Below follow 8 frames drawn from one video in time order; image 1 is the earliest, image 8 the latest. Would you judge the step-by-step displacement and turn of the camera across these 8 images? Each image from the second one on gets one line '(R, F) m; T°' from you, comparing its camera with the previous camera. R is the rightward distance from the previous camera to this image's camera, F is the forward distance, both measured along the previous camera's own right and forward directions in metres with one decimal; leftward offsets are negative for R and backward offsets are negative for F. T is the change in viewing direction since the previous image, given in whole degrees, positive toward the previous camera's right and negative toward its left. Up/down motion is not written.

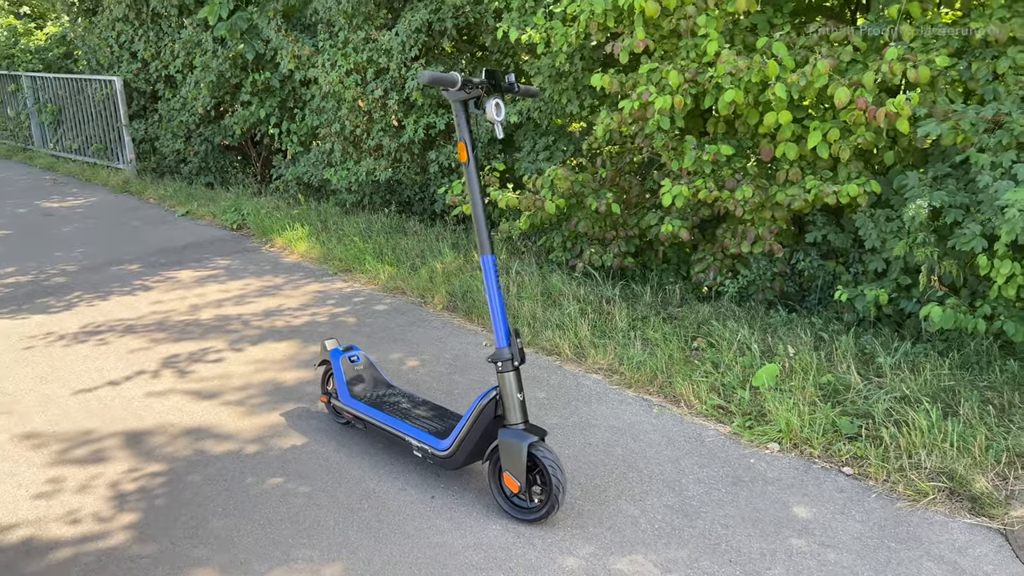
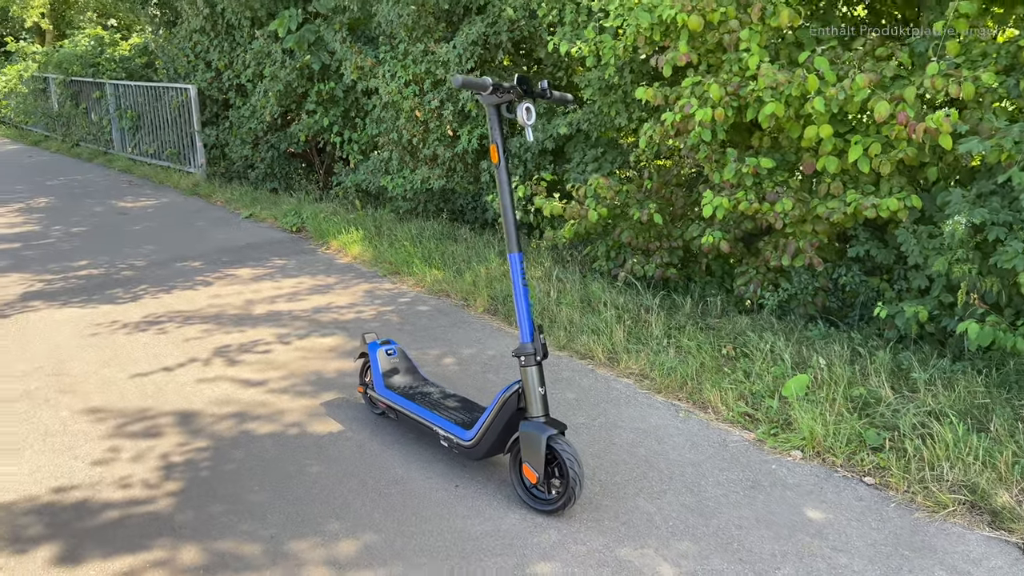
(+0.1, -0.1) m; -4°
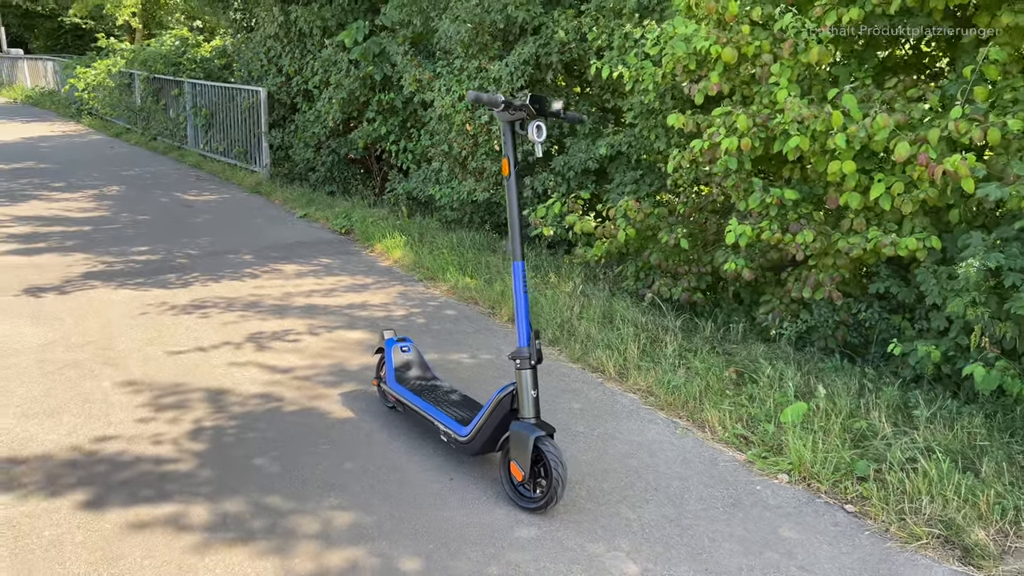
(+0.2, -0.2) m; -4°
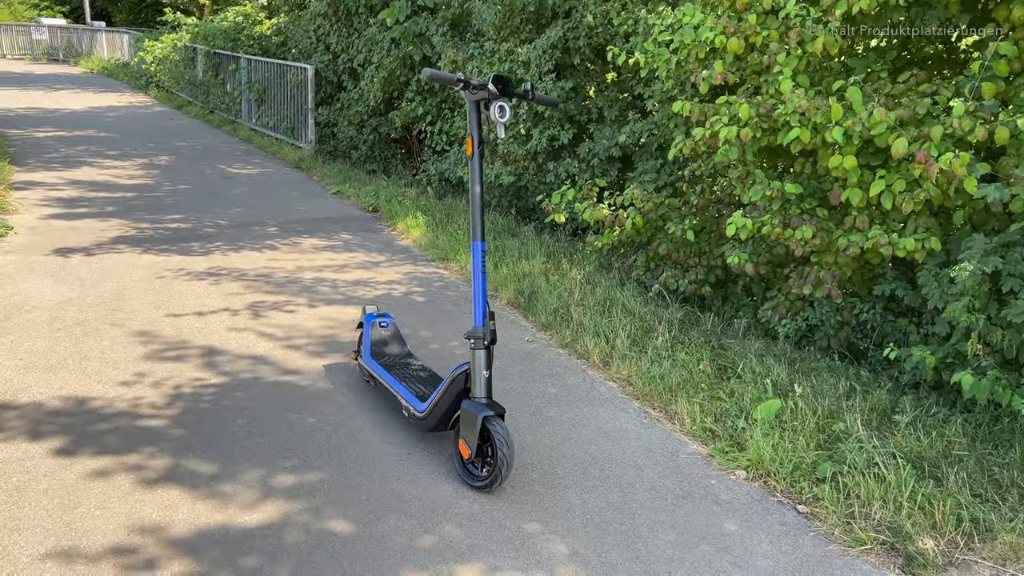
(+0.4, 0.0) m; -4°
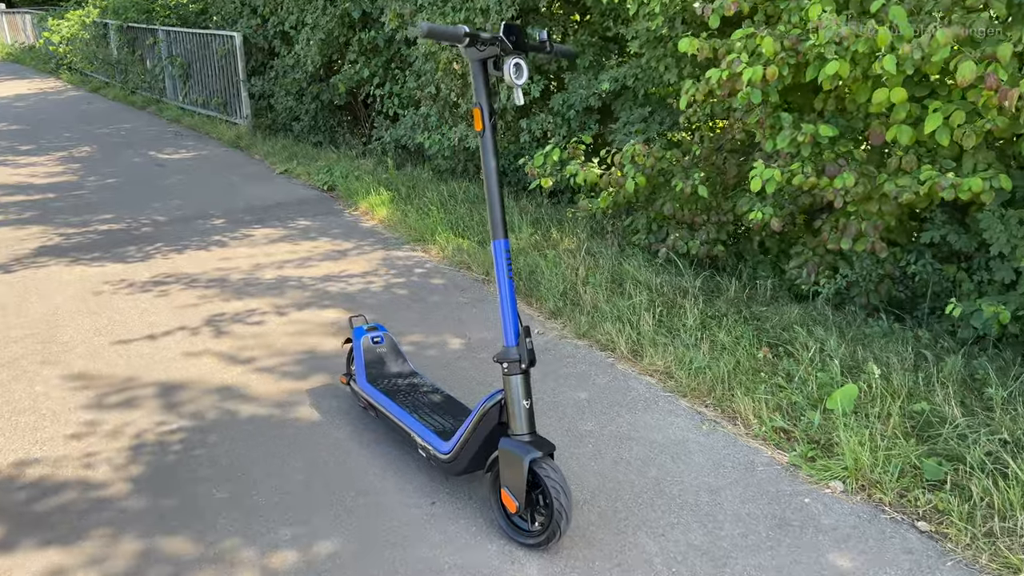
(-0.3, +0.7) m; +3°
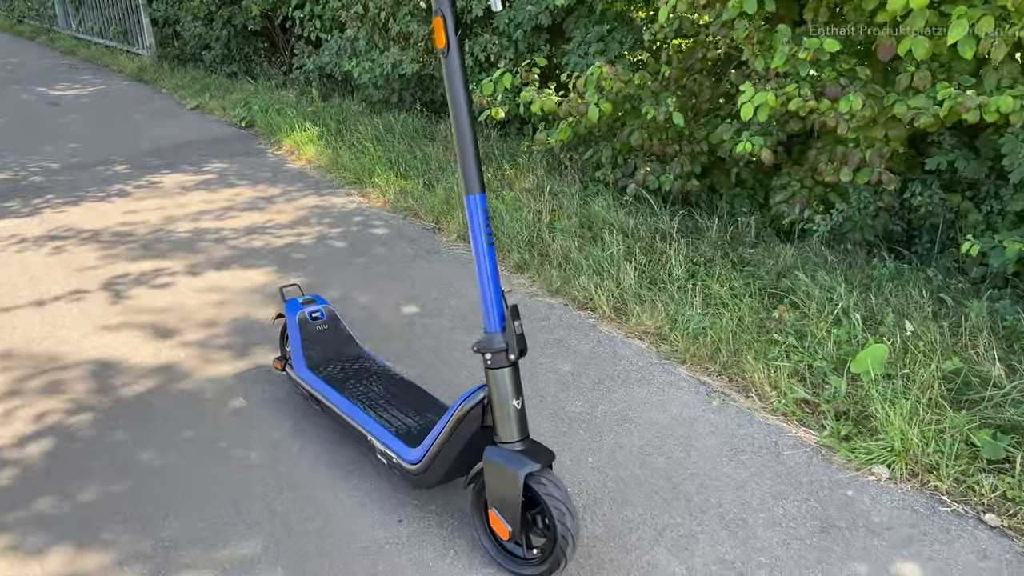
(-0.1, +0.6) m; +4°
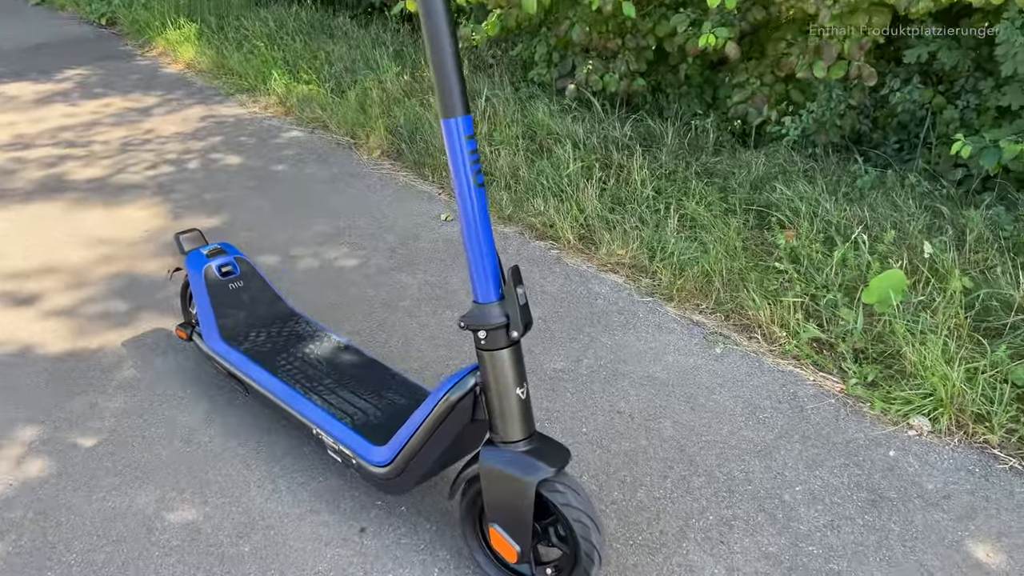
(-0.2, +0.5) m; +7°
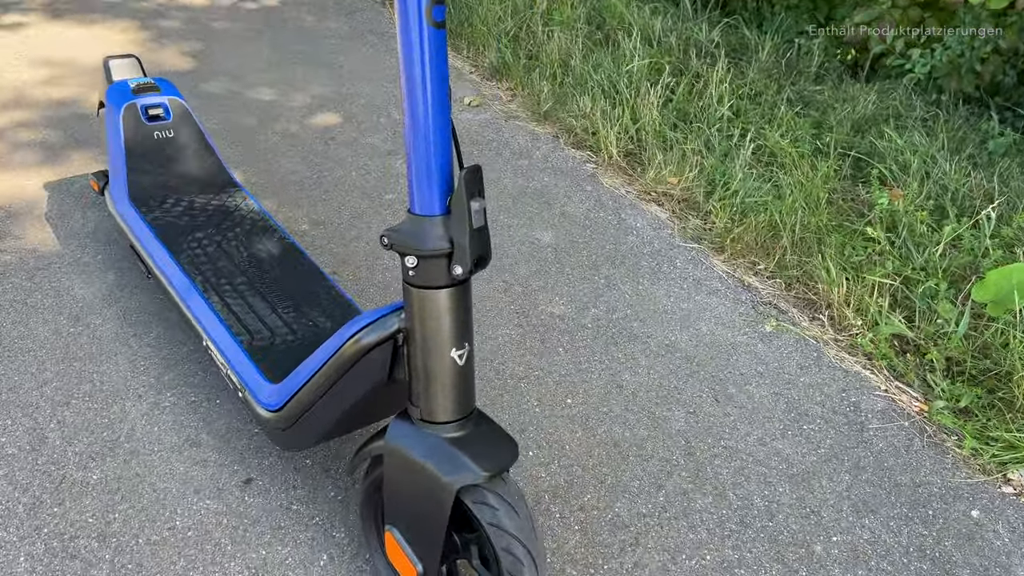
(+0.1, +0.6) m; -3°
